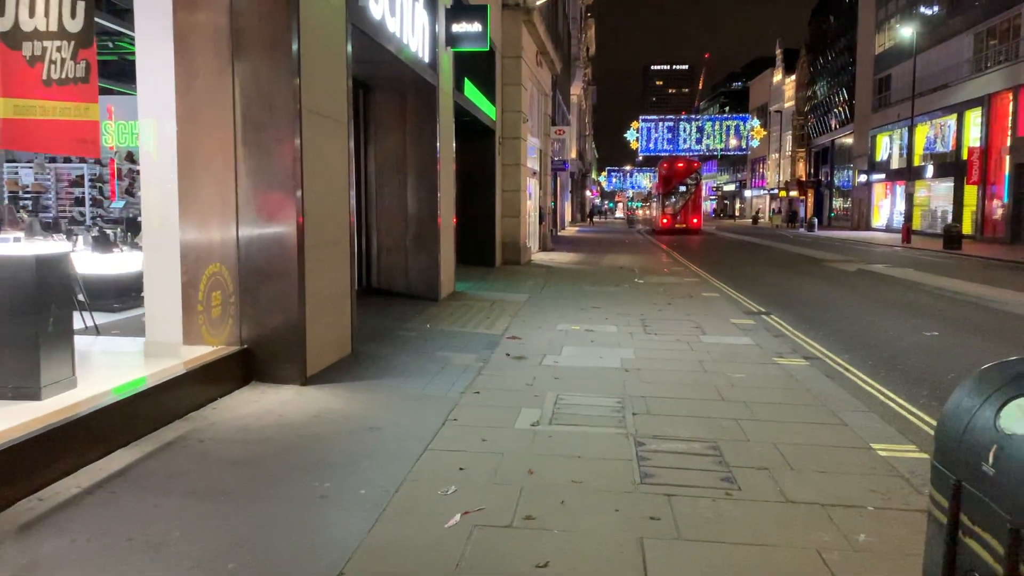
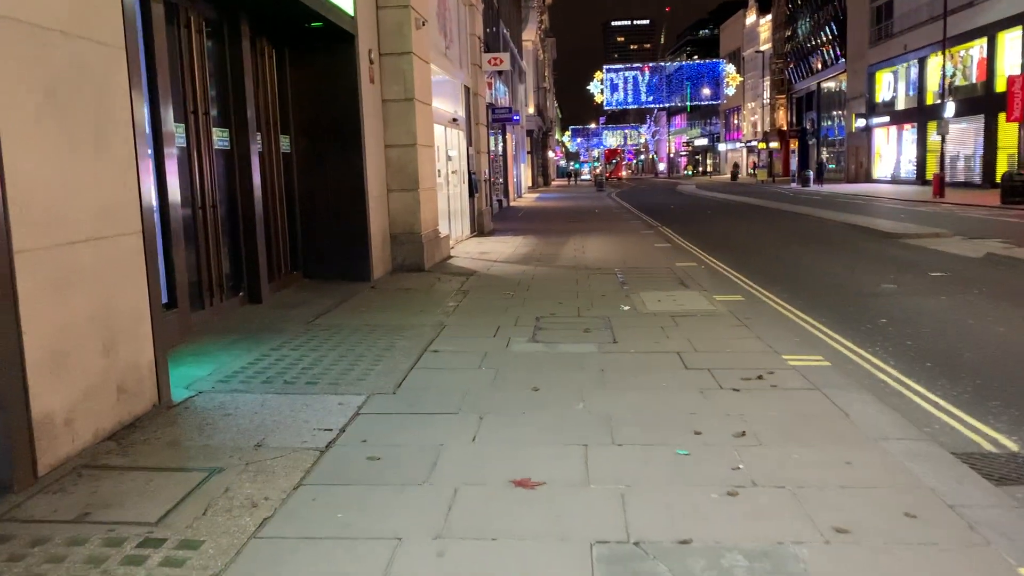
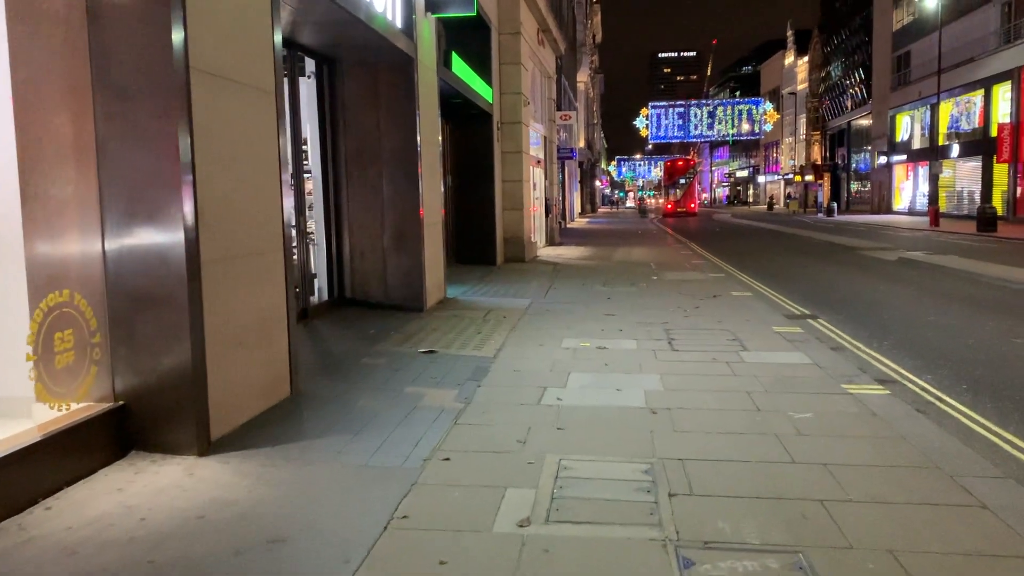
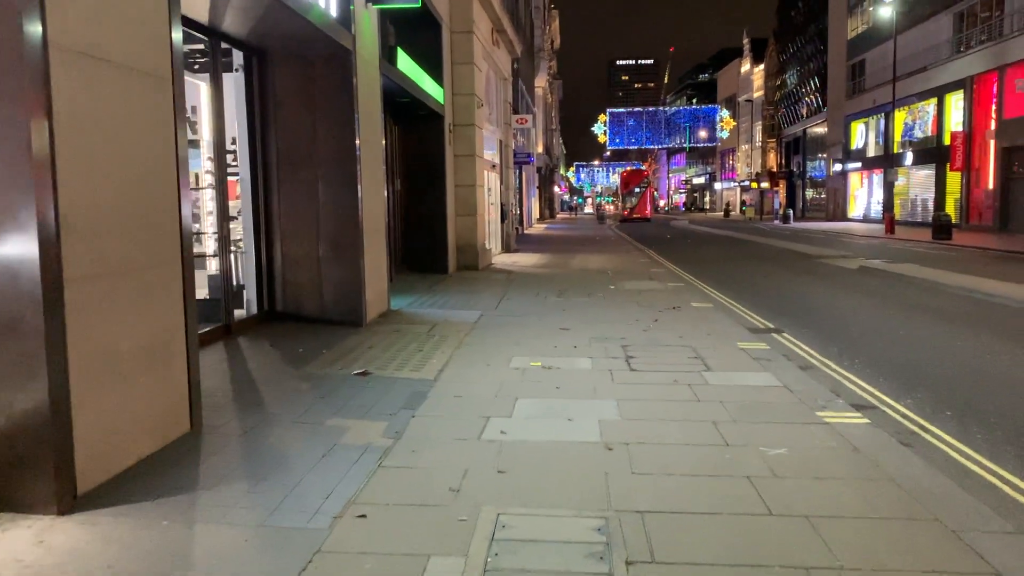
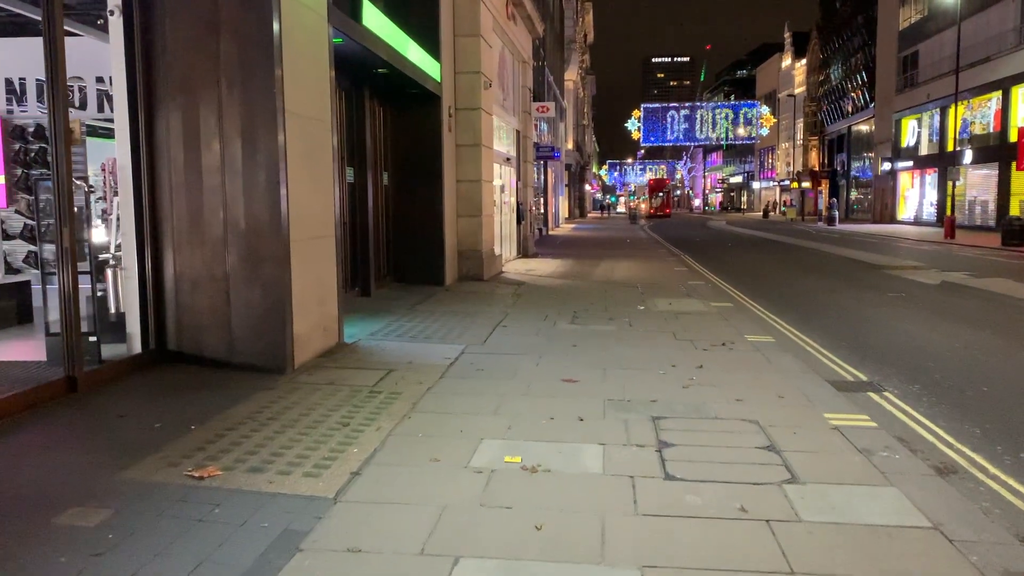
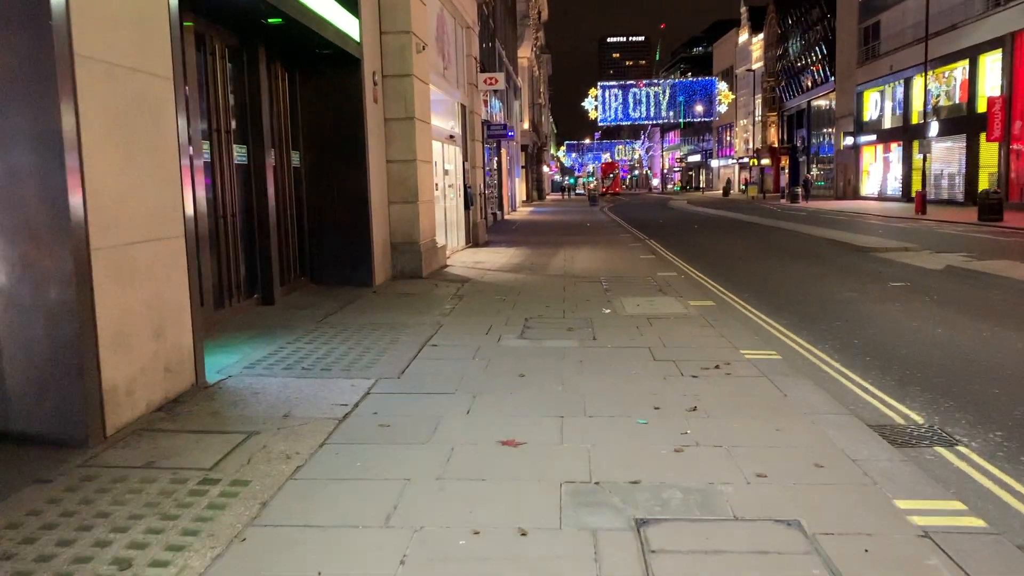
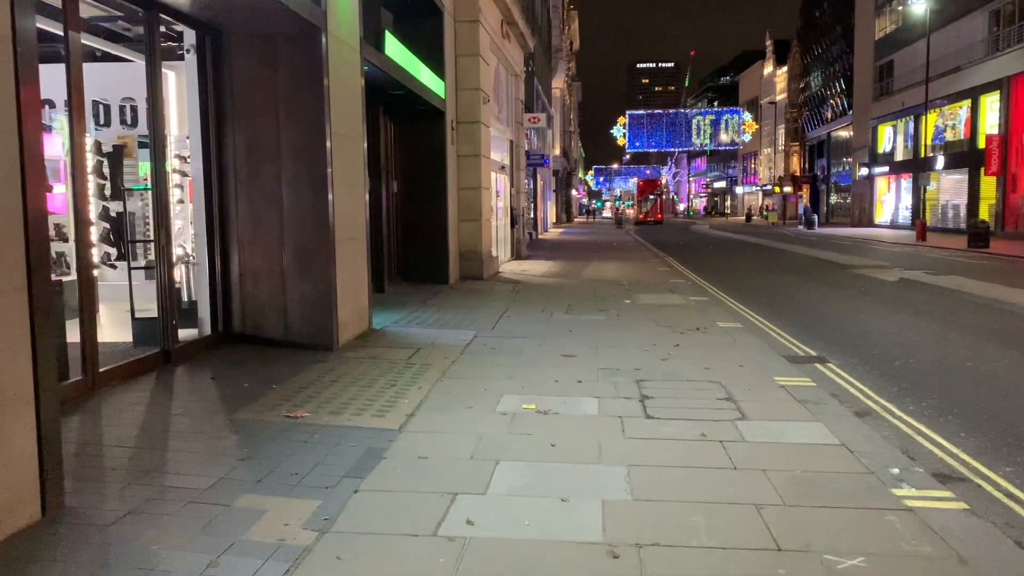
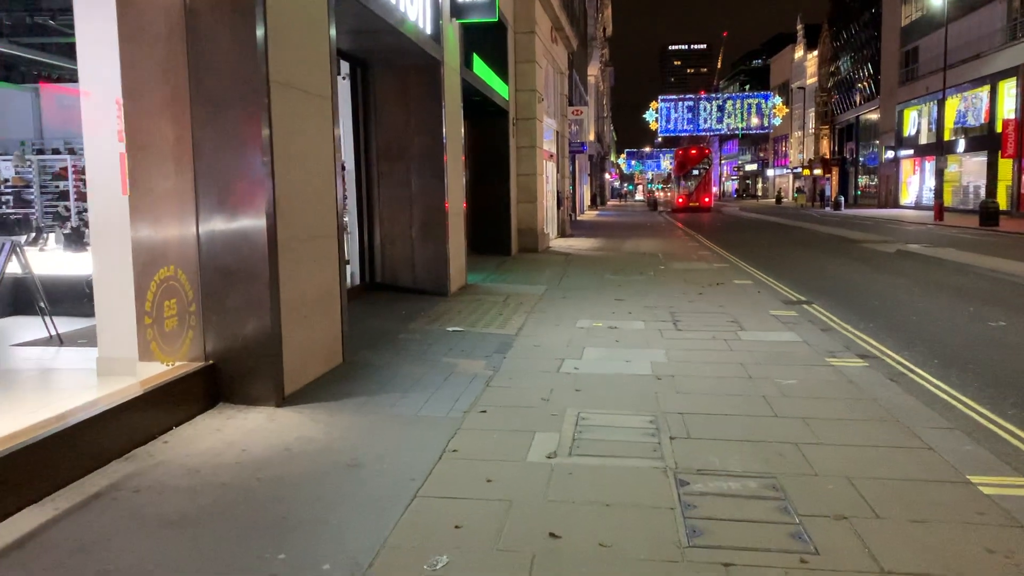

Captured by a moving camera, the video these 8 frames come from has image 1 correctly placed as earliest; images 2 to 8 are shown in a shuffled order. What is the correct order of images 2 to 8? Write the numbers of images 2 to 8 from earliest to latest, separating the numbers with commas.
8, 3, 4, 7, 5, 6, 2
